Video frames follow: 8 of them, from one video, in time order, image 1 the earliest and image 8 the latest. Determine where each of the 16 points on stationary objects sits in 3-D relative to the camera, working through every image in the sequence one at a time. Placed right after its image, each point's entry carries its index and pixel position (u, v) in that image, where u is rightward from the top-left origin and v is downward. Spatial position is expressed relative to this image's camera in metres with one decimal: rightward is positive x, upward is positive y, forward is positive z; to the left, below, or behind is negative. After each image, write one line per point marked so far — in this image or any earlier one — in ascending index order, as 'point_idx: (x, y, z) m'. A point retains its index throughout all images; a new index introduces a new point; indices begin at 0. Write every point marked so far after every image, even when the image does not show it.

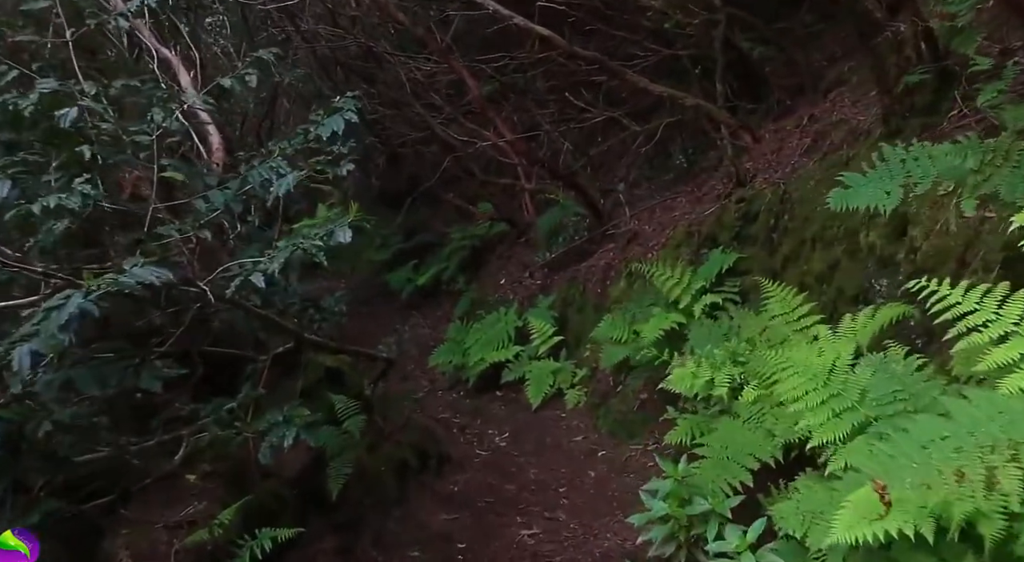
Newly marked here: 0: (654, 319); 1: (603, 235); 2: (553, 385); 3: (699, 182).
0: (+1.0, -0.3, +6.7) m
1: (+1.1, +0.5, +10.9) m
2: (+0.4, -1.0, +9.0) m
3: (+2.1, +1.1, +10.1) m
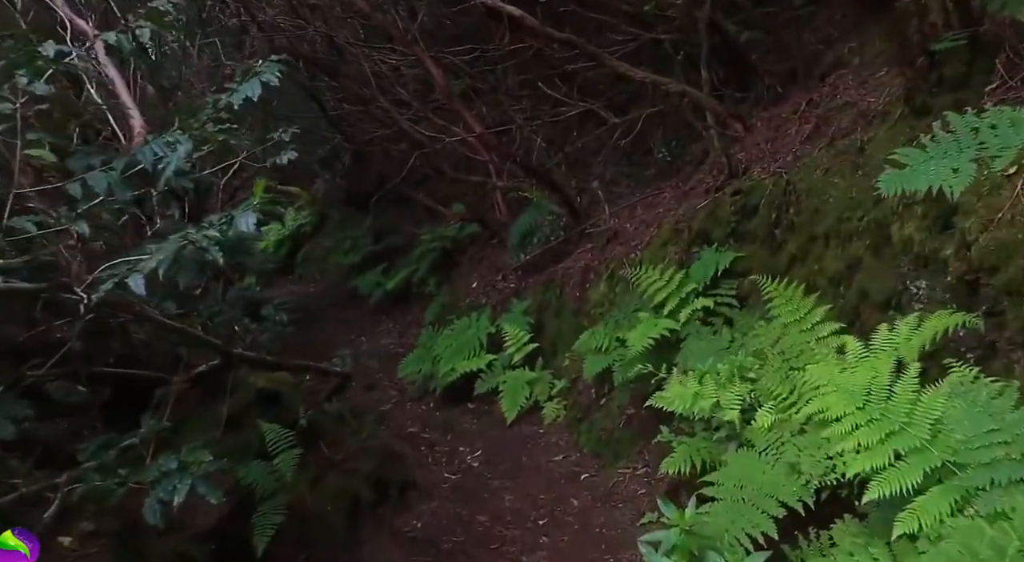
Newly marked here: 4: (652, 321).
0: (+0.9, -0.3, +6.0) m
1: (+0.8, +0.5, +10.2) m
2: (+0.1, -1.1, +8.3) m
3: (+1.8, +1.1, +9.5) m
4: (+0.9, -0.3, +6.0) m
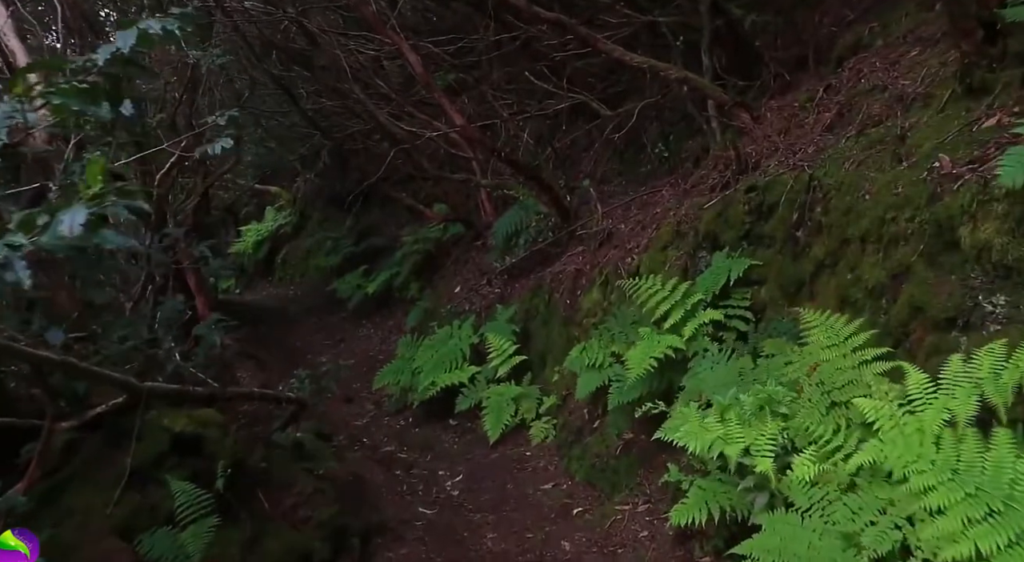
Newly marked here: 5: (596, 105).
0: (+0.8, -0.4, +5.3) m
1: (+0.6, +0.5, +9.5) m
2: (0.0, -1.1, +7.6) m
3: (+1.7, +1.0, +8.7) m
4: (+0.8, -0.4, +5.3) m
5: (+0.9, +2.0, +10.0) m
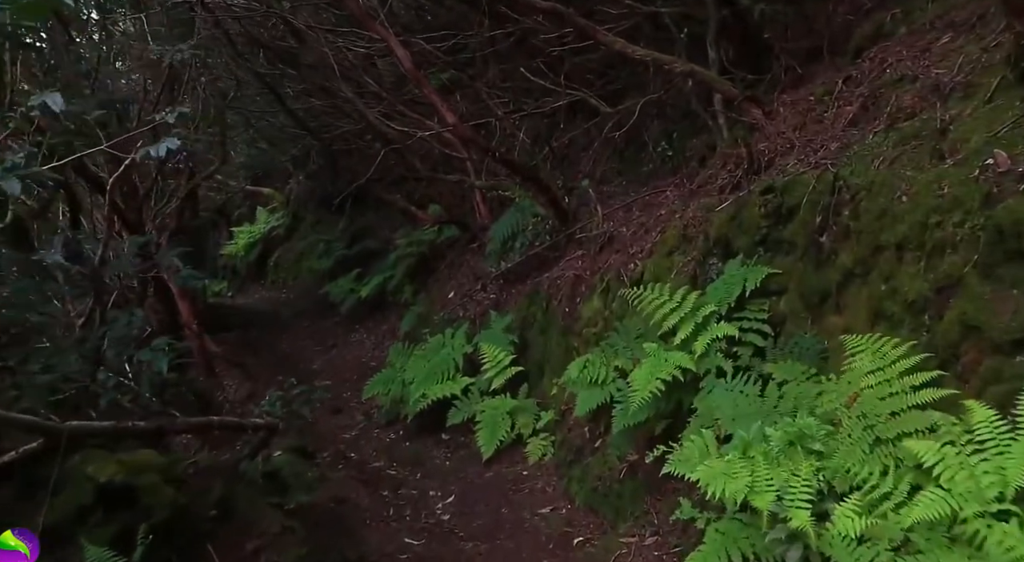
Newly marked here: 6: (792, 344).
0: (+0.7, -0.4, +4.8) m
1: (+0.6, +0.4, +9.0) m
2: (0.0, -1.2, +7.1) m
3: (+1.6, +1.0, +8.3) m
4: (+0.8, -0.4, +4.8) m
5: (+0.9, +1.9, +9.5) m
6: (+1.4, -0.3, +4.5) m
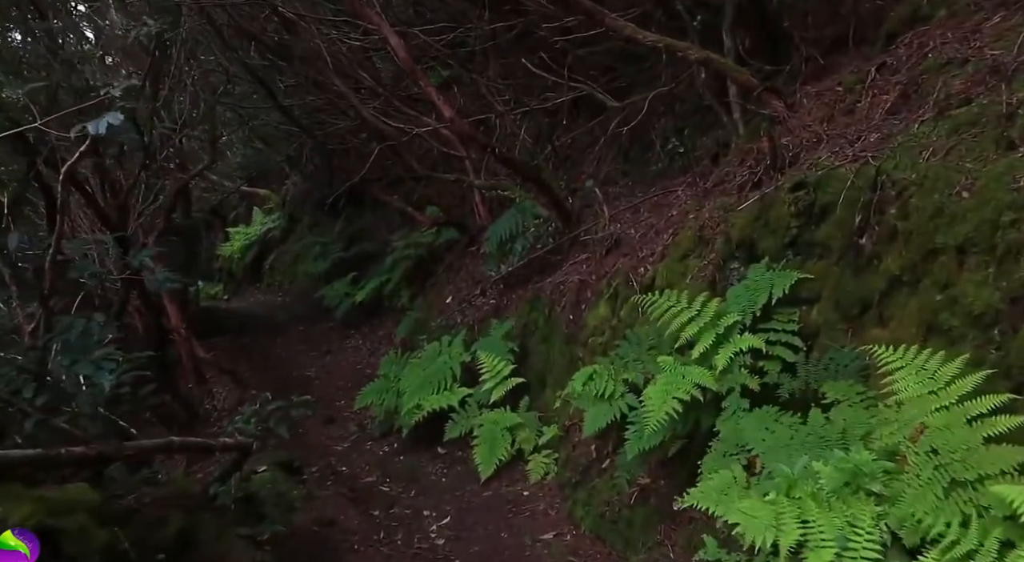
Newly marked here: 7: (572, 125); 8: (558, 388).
0: (+0.7, -0.5, +4.3) m
1: (+0.6, +0.4, +8.5) m
2: (0.0, -1.2, +6.6) m
3: (+1.6, +0.9, +7.8) m
4: (+0.8, -0.4, +4.3) m
5: (+0.9, +1.9, +9.1) m
6: (+1.4, -0.3, +4.0) m
7: (+0.7, +1.8, +10.3) m
8: (+0.3, -0.8, +6.9) m
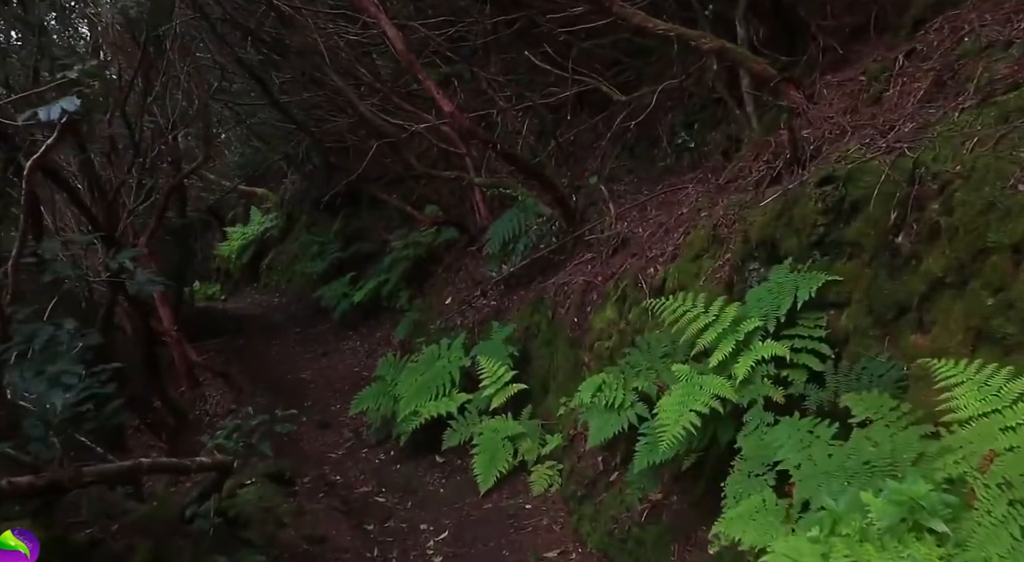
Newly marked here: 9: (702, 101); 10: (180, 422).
0: (+0.7, -0.5, +4.0) m
1: (+0.6, +0.4, +8.2) m
2: (0.0, -1.2, +6.3) m
3: (+1.6, +0.9, +7.5) m
4: (+0.8, -0.5, +4.0) m
5: (+0.9, +1.8, +8.7) m
6: (+1.4, -0.4, +3.7) m
7: (+0.7, +1.8, +9.9) m
8: (+0.4, -0.8, +6.6) m
9: (+1.7, +1.6, +8.3) m
10: (-3.3, -1.4, +9.0) m
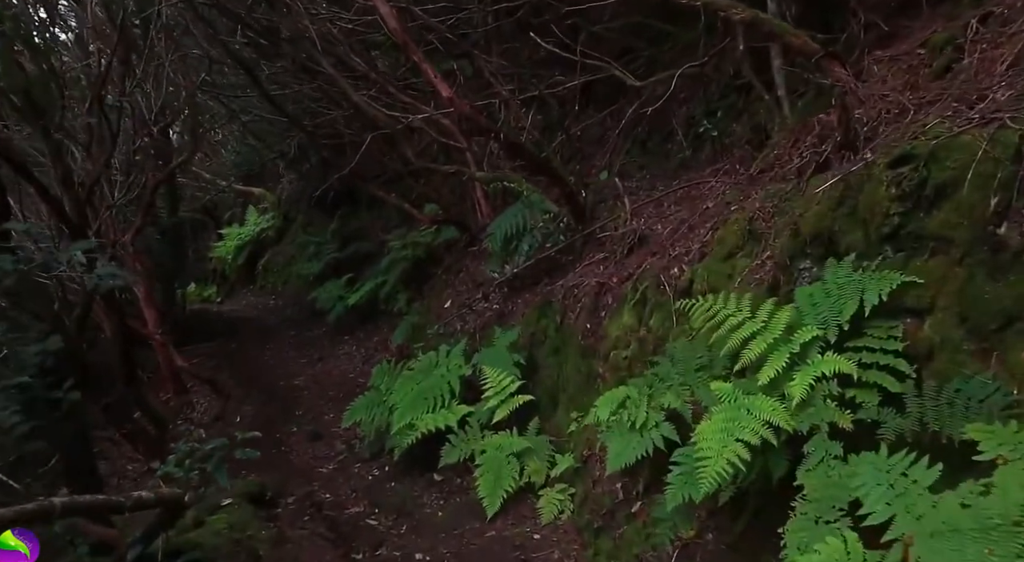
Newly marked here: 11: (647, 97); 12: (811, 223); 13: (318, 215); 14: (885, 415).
0: (+0.8, -0.5, +3.3) m
1: (+0.6, +0.3, +7.5) m
2: (0.0, -1.2, +5.6) m
3: (+1.7, +0.9, +6.8) m
4: (+0.8, -0.5, +3.3) m
5: (+1.0, +1.8, +8.1) m
6: (+1.5, -0.4, +3.1) m
7: (+0.7, +1.7, +9.3) m
8: (+0.4, -0.8, +5.9) m
9: (+1.8, +1.6, +7.6) m
10: (-3.3, -1.4, +8.3) m
11: (+1.3, +1.7, +8.4) m
12: (+1.3, +0.2, +3.9) m
13: (-3.1, +1.0, +14.2) m
14: (+1.3, -0.5, +3.1) m
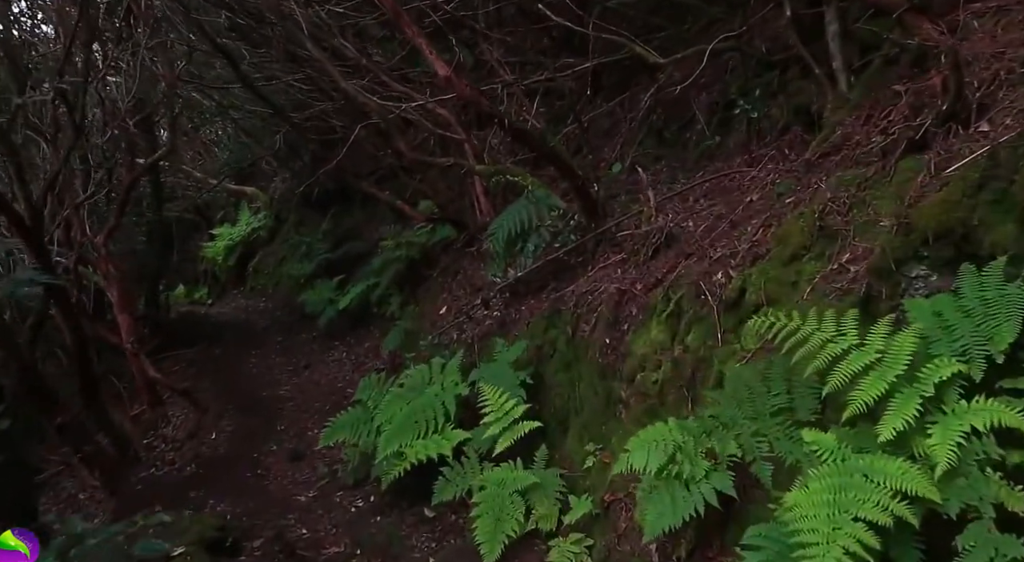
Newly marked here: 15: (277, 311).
0: (+0.8, -0.5, +2.3) m
1: (+0.7, +0.3, +6.6) m
2: (+0.1, -1.3, +4.6) m
3: (+1.7, +0.9, +5.8) m
4: (+0.9, -0.5, +2.4) m
5: (+1.0, +1.8, +7.1) m
6: (+1.5, -0.4, +2.1) m
7: (+0.8, +1.7, +8.3) m
8: (+0.4, -0.9, +4.9) m
9: (+1.8, +1.6, +6.7) m
10: (-3.2, -1.4, +7.4) m
11: (+1.3, +1.7, +7.4) m
12: (+1.3, +0.2, +2.9) m
13: (-3.1, +1.0, +13.2) m
14: (+1.3, -0.5, +2.2) m
15: (-3.2, -0.4, +12.2) m
